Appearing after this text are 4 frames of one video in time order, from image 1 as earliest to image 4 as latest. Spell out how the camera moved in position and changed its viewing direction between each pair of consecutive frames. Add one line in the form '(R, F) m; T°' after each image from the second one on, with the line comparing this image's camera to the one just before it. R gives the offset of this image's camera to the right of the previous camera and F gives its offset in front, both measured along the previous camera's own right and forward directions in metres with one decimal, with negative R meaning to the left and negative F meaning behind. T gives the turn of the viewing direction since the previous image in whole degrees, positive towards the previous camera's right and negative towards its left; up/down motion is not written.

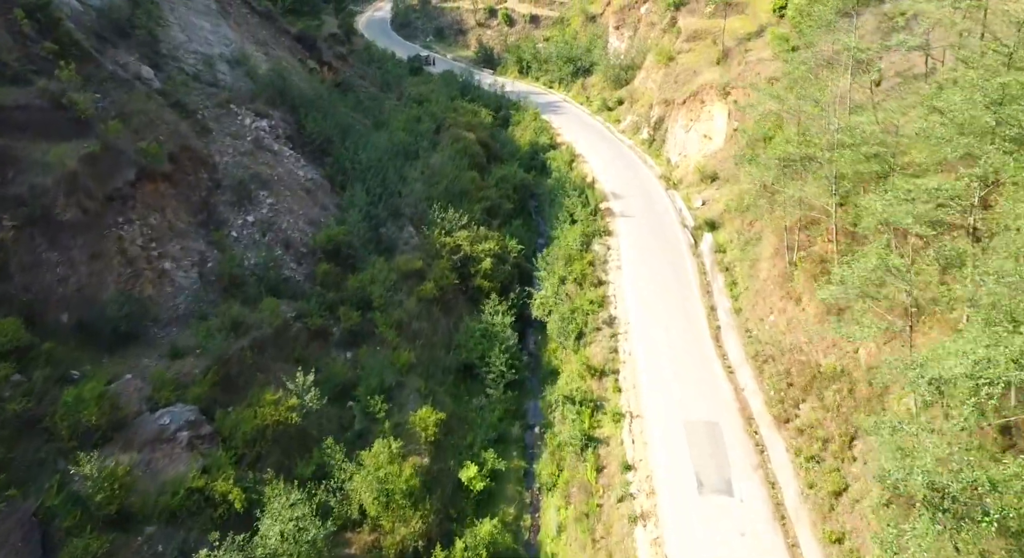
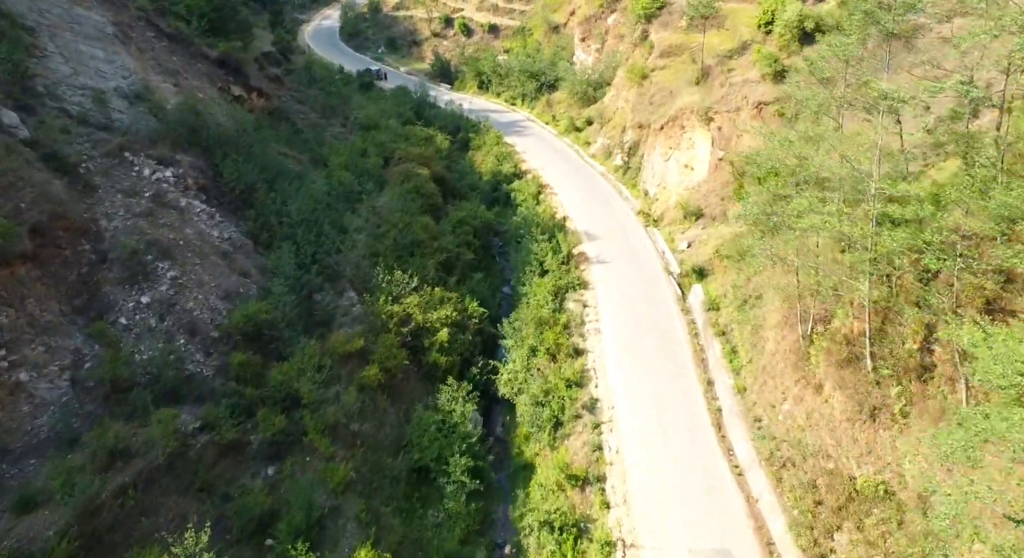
(+0.2, +3.5) m; +3°
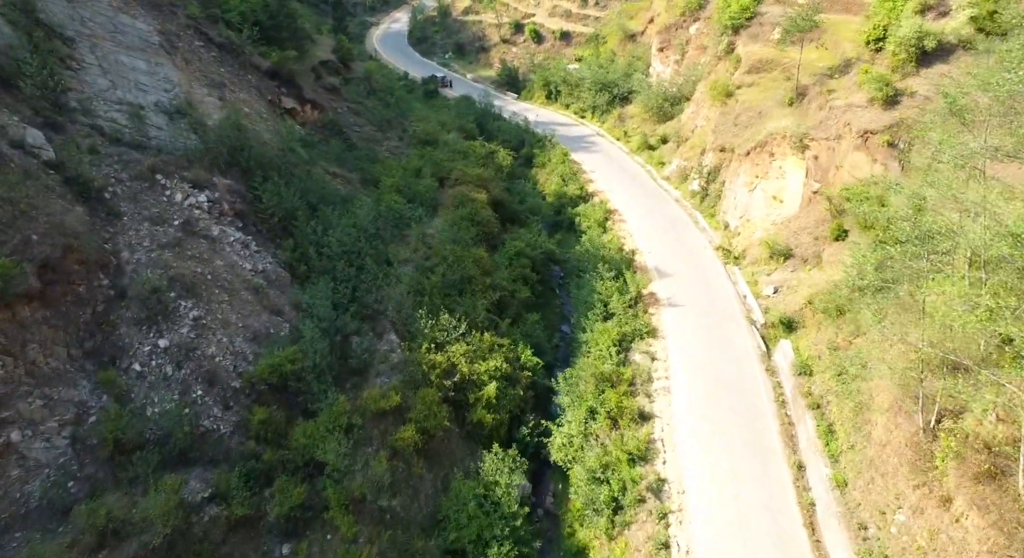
(0.0, +2.1) m; -5°
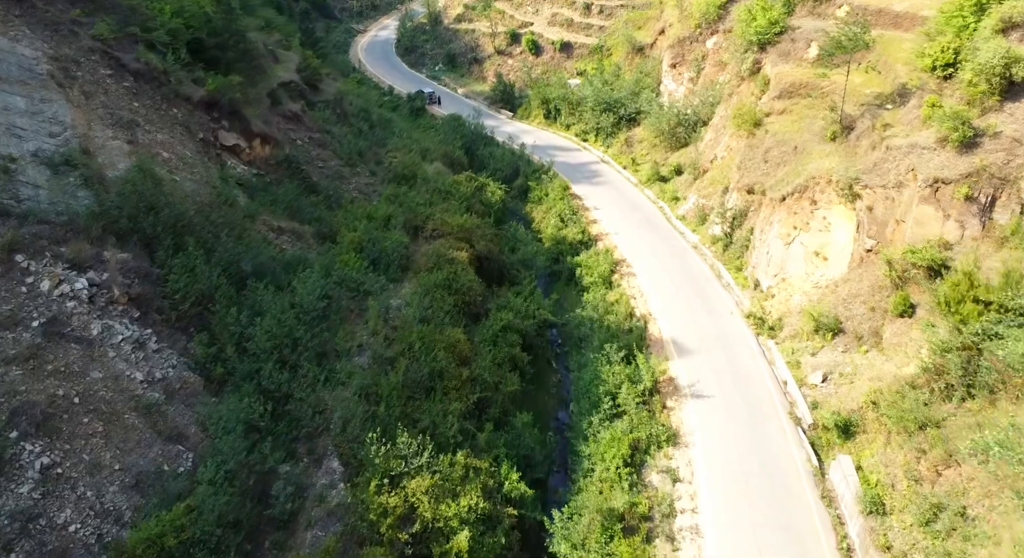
(+0.4, +4.2) m; 0°
